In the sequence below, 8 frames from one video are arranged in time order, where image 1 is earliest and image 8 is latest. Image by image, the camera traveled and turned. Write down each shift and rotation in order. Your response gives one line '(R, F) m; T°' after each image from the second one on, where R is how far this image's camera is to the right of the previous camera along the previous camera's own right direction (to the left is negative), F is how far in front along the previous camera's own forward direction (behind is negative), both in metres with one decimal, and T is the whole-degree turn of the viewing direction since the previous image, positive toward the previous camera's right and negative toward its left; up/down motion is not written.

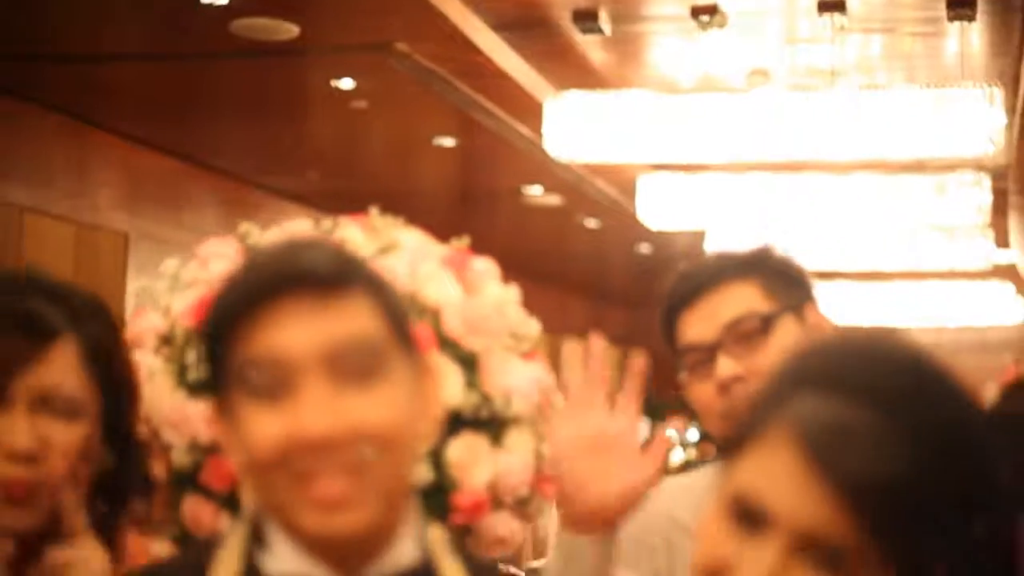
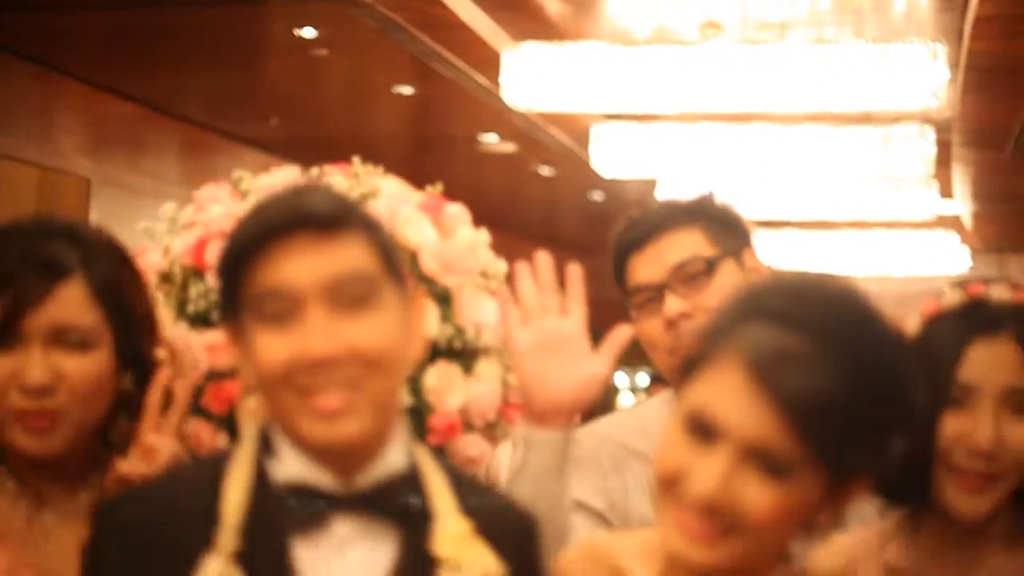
(0.0, -0.2) m; +2°
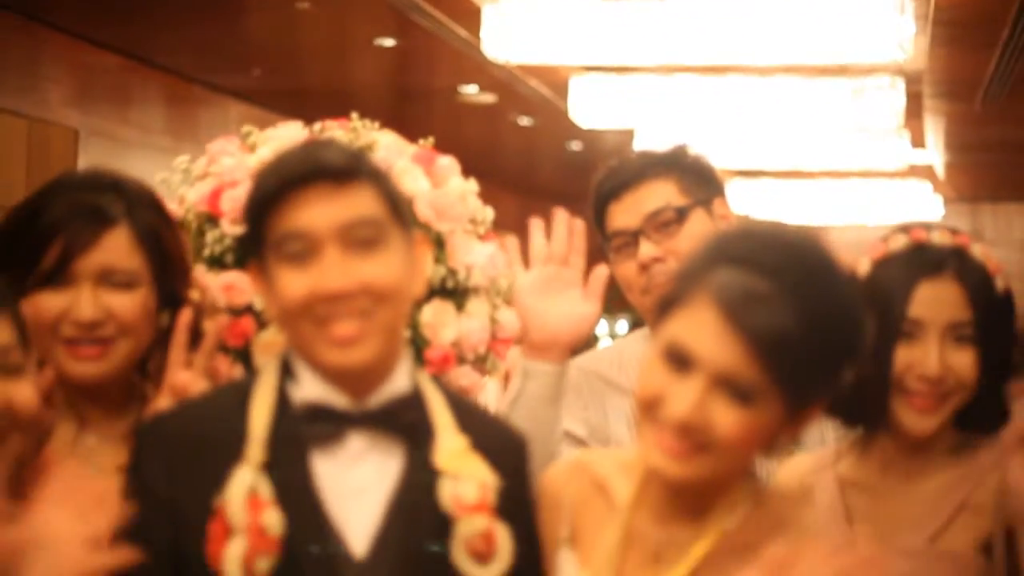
(0.0, -0.2) m; +1°
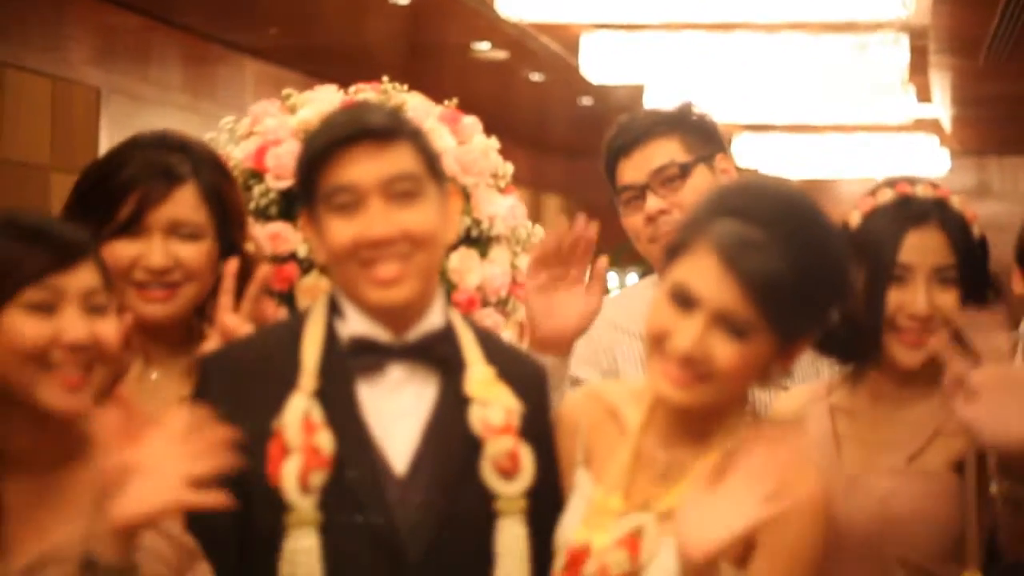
(0.0, -0.2) m; 0°
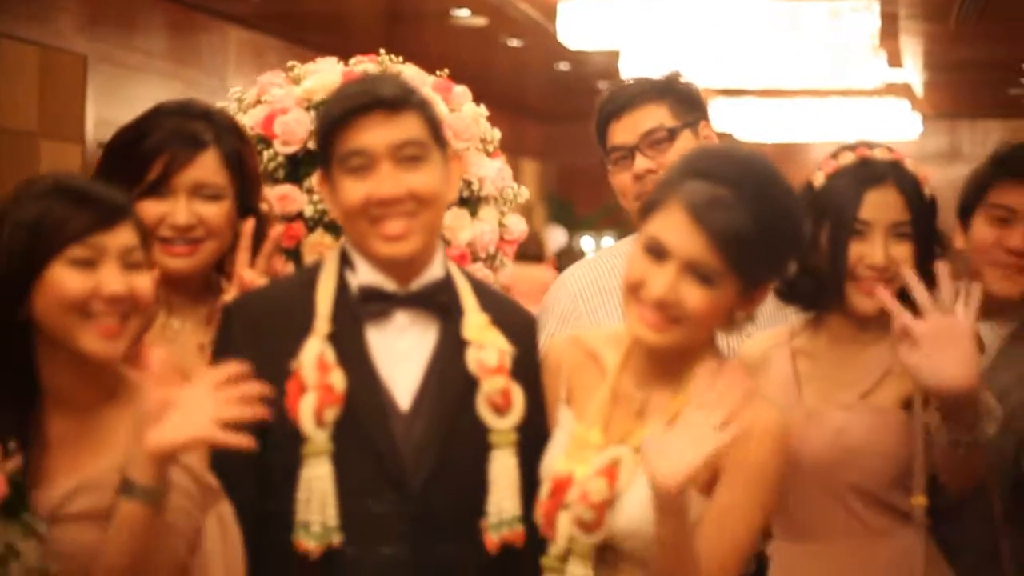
(0.0, -0.2) m; +1°
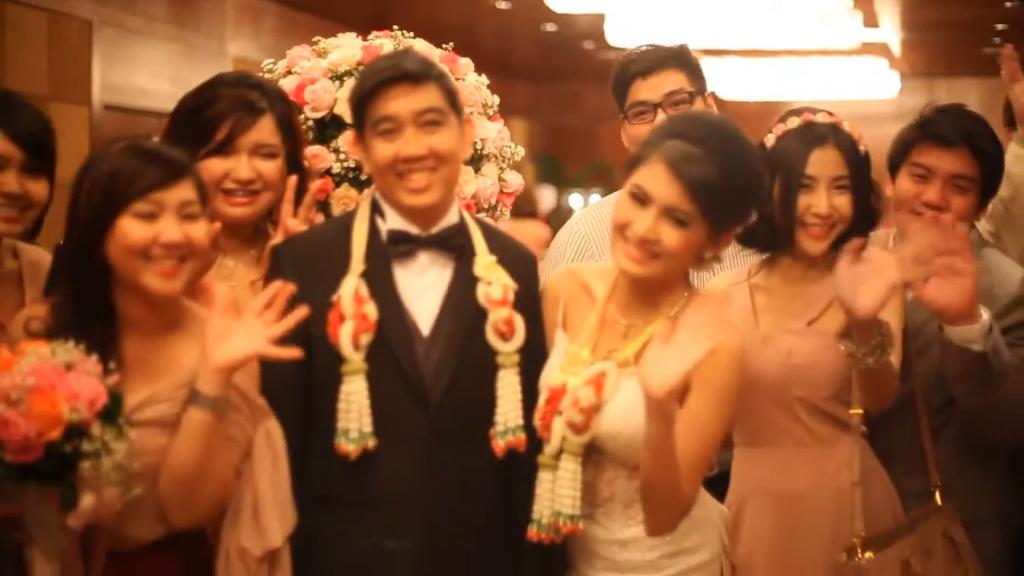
(0.0, -0.4) m; 0°
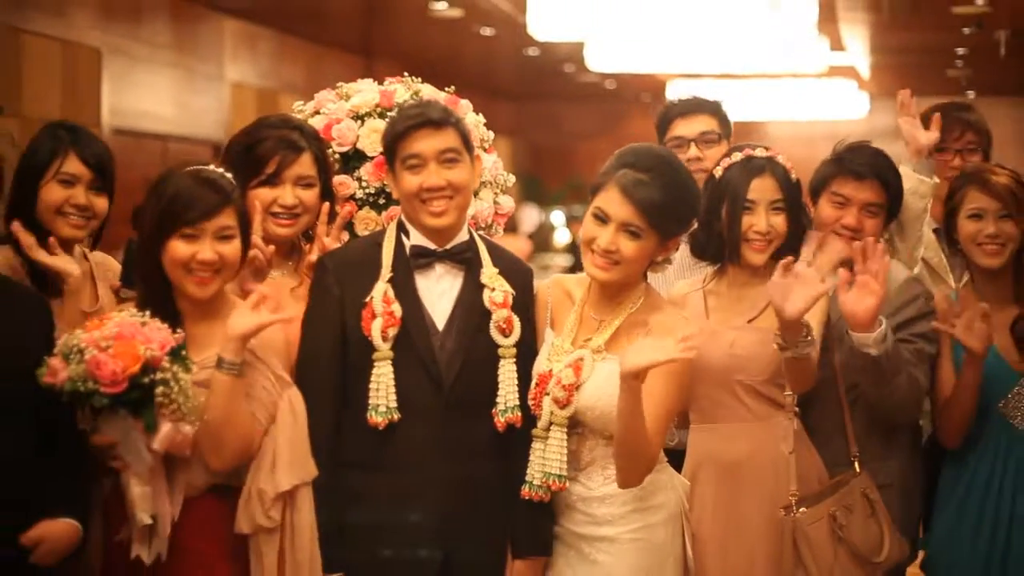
(0.0, -0.6) m; +1°
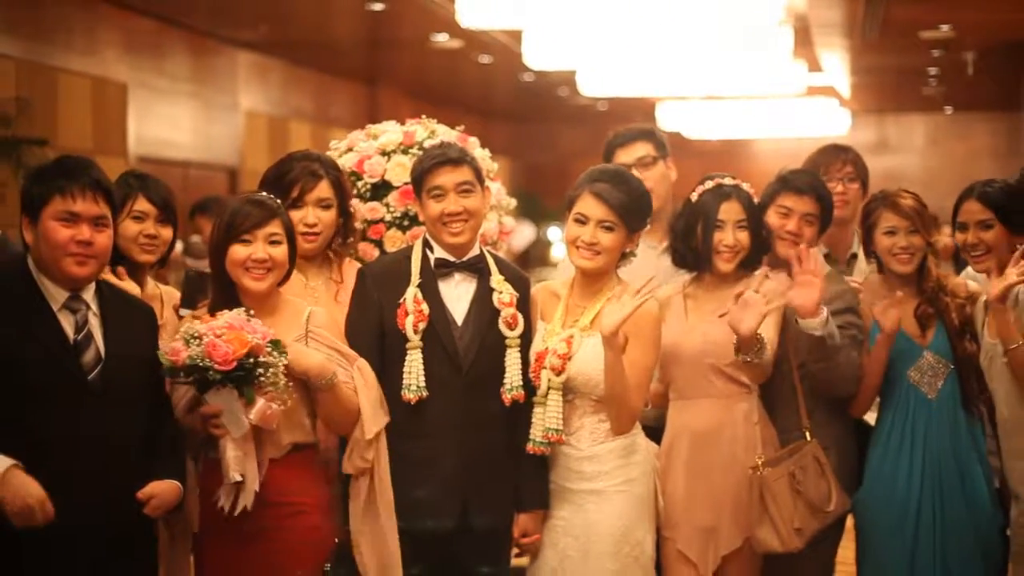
(0.0, -0.8) m; 0°
